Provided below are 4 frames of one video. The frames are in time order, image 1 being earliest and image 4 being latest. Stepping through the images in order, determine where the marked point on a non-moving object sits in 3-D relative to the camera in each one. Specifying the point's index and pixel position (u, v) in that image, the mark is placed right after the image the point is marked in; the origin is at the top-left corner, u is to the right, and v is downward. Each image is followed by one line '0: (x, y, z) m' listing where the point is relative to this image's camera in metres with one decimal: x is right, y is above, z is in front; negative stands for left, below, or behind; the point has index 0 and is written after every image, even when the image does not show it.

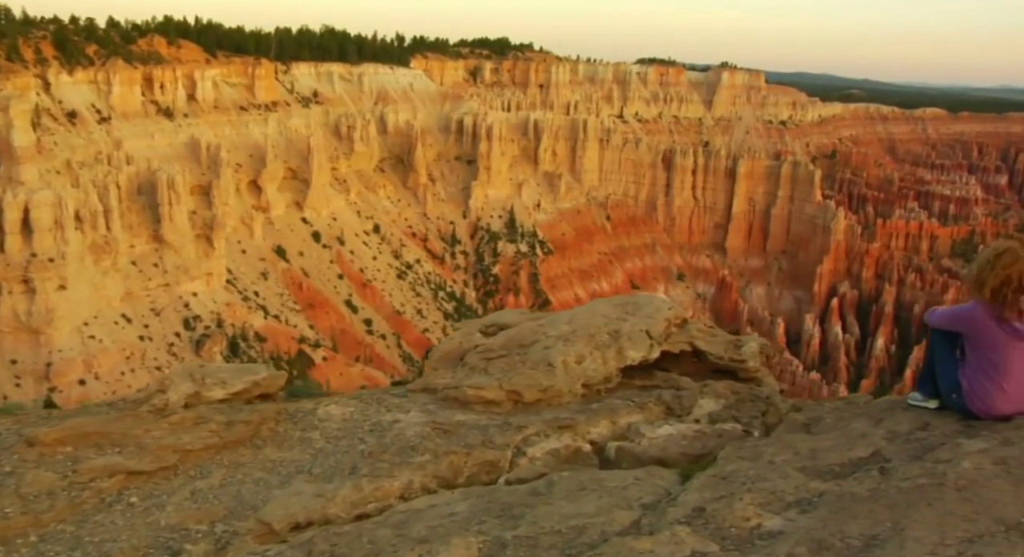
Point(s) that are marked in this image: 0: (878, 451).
0: (+2.5, -1.2, +5.3) m
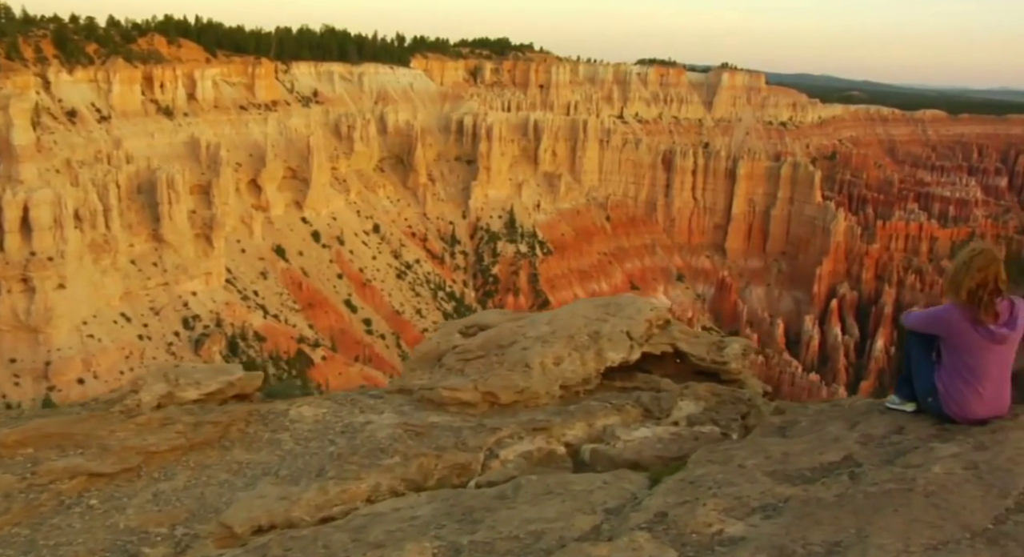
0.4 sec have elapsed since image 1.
0: (+2.3, -1.2, +5.2) m
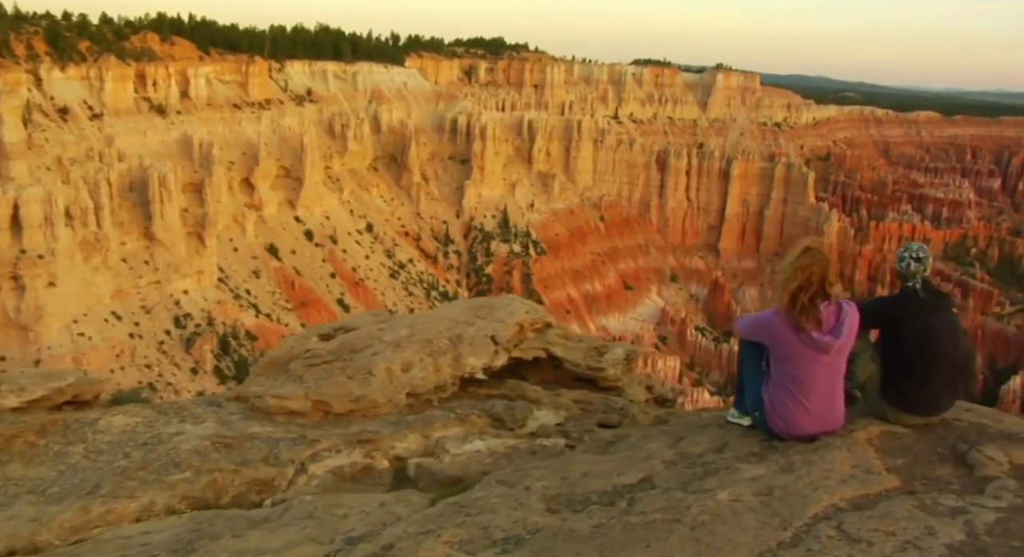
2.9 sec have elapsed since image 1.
0: (+0.8, -1.2, +4.7) m
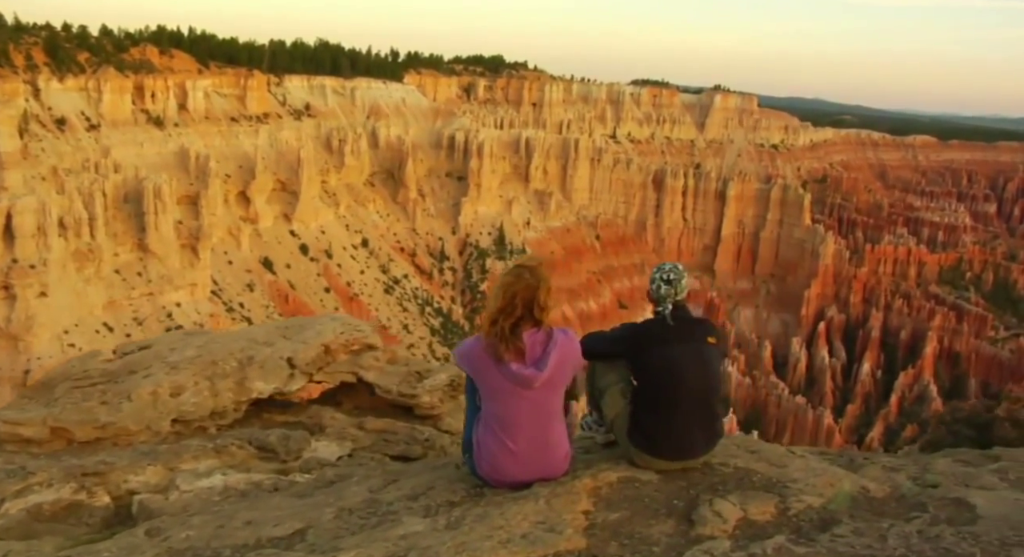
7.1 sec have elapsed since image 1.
0: (-1.1, -1.3, +4.0) m
